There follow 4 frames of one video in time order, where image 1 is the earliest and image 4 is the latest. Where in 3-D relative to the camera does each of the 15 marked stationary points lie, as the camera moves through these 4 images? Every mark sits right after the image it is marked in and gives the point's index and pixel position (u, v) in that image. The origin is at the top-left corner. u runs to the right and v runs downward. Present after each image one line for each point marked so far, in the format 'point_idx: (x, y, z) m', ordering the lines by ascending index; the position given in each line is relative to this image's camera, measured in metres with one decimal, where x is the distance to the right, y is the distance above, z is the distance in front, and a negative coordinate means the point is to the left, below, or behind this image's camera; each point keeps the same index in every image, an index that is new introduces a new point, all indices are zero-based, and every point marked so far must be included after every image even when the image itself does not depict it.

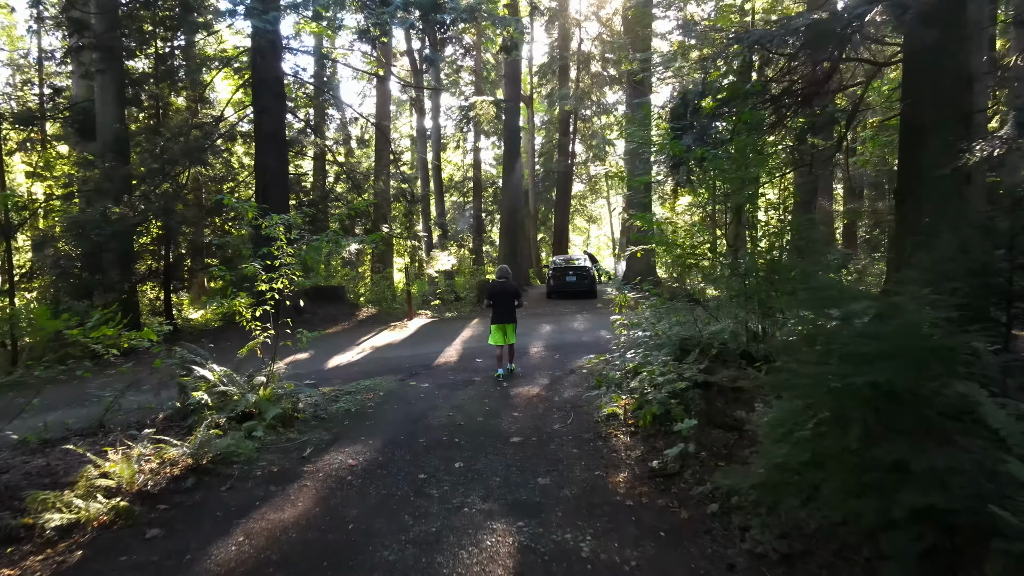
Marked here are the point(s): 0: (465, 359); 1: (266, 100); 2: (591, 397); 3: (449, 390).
0: (-0.6, -0.9, +8.9) m
1: (-3.9, +2.9, +11.4) m
2: (+0.7, -1.0, +6.7) m
3: (-0.6, -1.0, +7.2) m
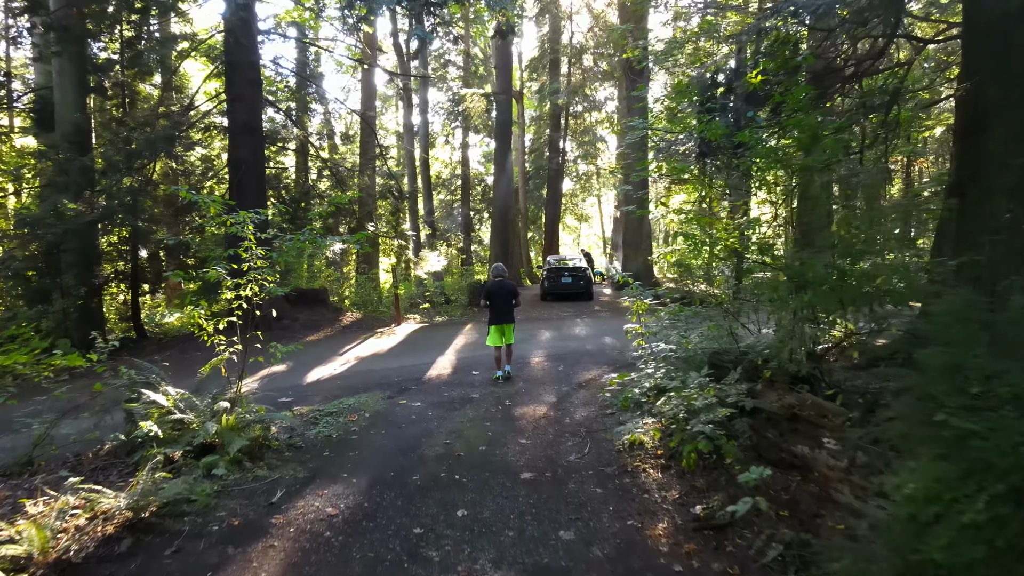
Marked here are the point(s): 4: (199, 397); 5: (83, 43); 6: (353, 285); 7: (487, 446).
0: (-0.6, -0.9, +8.0) m
1: (-3.9, +2.9, +10.4) m
2: (+0.8, -1.1, +5.8) m
3: (-0.6, -1.1, +6.4) m
4: (-2.3, -0.8, +5.3) m
5: (-6.1, +3.5, +10.4) m
6: (-3.3, +0.1, +15.3) m
7: (-0.2, -1.1, +5.3) m
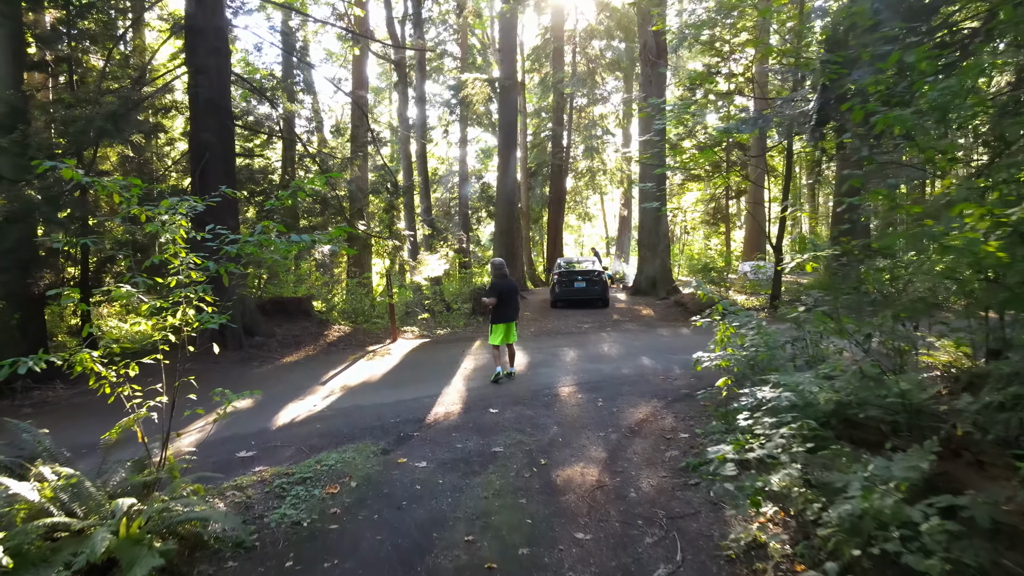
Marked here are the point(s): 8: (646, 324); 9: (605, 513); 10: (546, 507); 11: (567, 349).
0: (-0.3, -1.0, +6.3) m
1: (-3.7, +2.8, +8.7) m
2: (+1.0, -1.2, +4.1) m
3: (-0.3, -1.2, +4.7) m
4: (-2.0, -0.9, +3.6) m
5: (-5.9, +3.4, +8.7) m
6: (-3.2, -0.1, +13.6) m
7: (+0.1, -1.3, +3.6) m
8: (+2.2, -0.6, +12.0) m
9: (+0.5, -1.2, +4.0) m
10: (+0.2, -1.2, +4.1) m
11: (+0.7, -0.8, +9.4) m
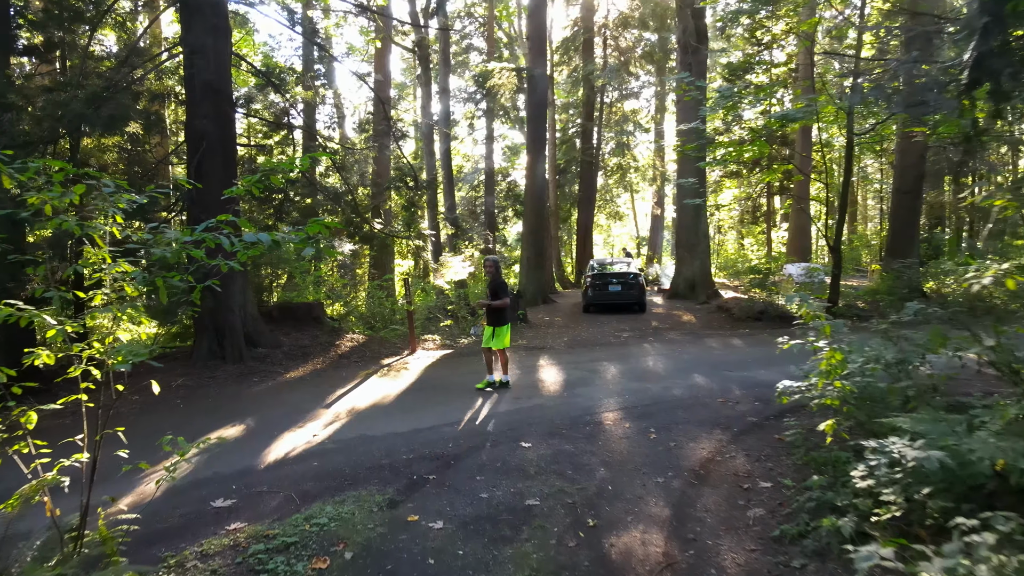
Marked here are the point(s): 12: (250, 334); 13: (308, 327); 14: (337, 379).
0: (-0.1, -1.1, +5.3) m
1: (-3.3, +2.7, +7.8) m
2: (+1.2, -1.3, +3.1) m
3: (-0.1, -1.3, +3.6) m
4: (-1.9, -1.0, +2.6) m
5: (-5.6, +3.3, +7.8) m
6: (-2.6, -0.1, +12.6) m
7: (+0.2, -1.3, +2.5) m
8: (+2.7, -0.7, +10.9) m
9: (+0.7, -1.3, +3.0) m
10: (+0.4, -1.3, +3.1) m
11: (+1.1, -0.8, +8.3) m
12: (-3.0, -0.5, +8.2) m
13: (-2.7, -0.5, +9.7) m
14: (-1.8, -0.9, +7.4) m
